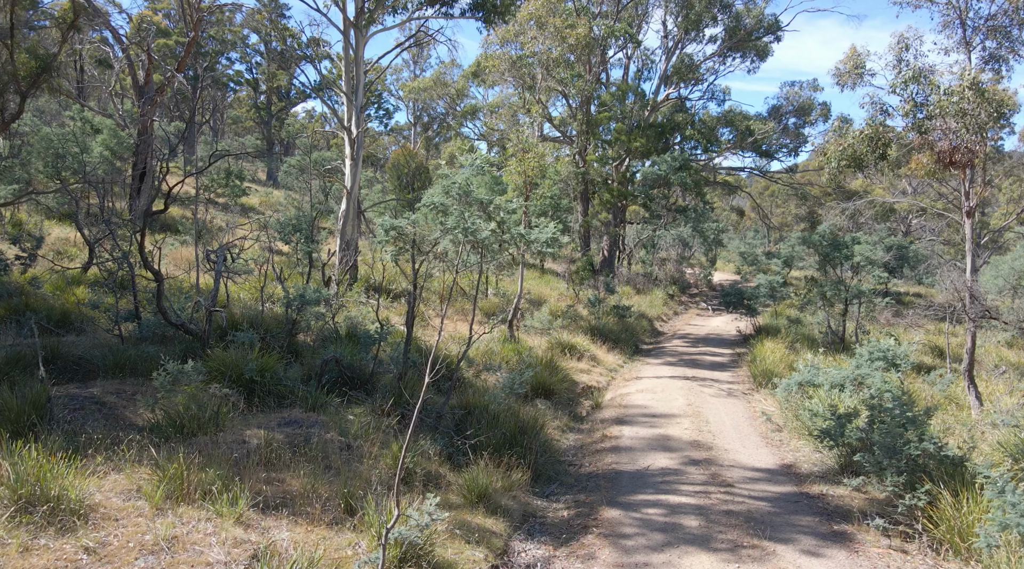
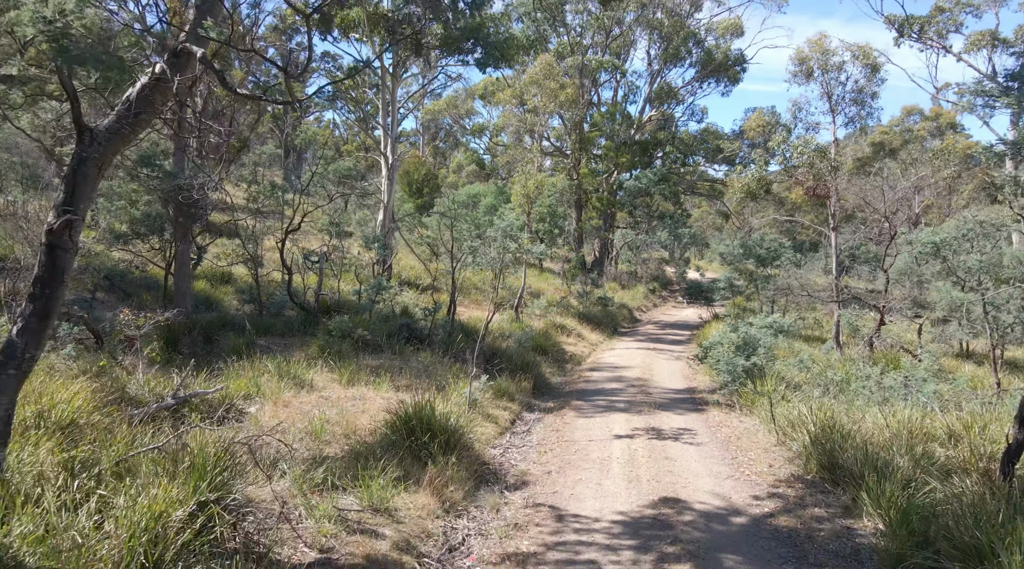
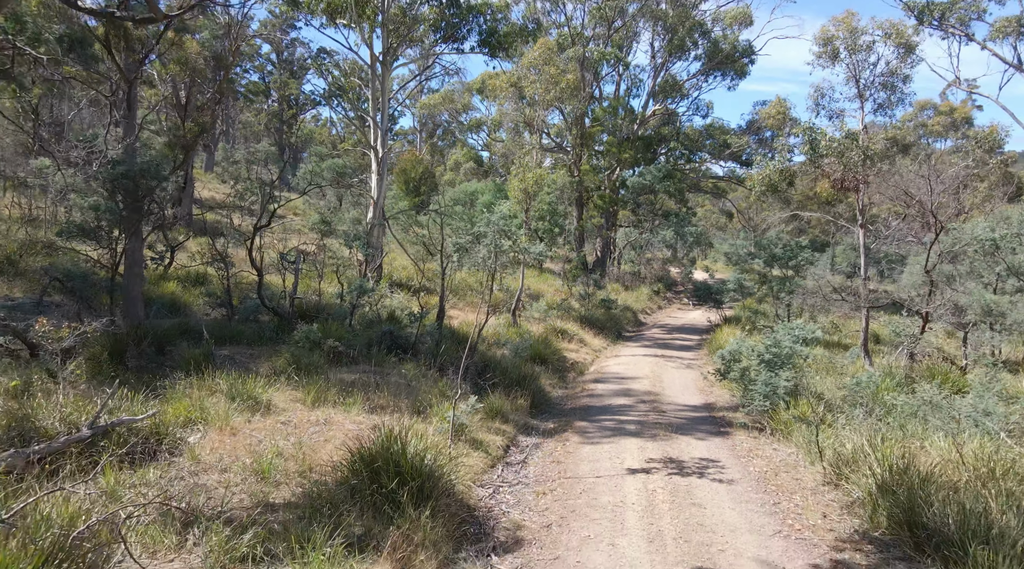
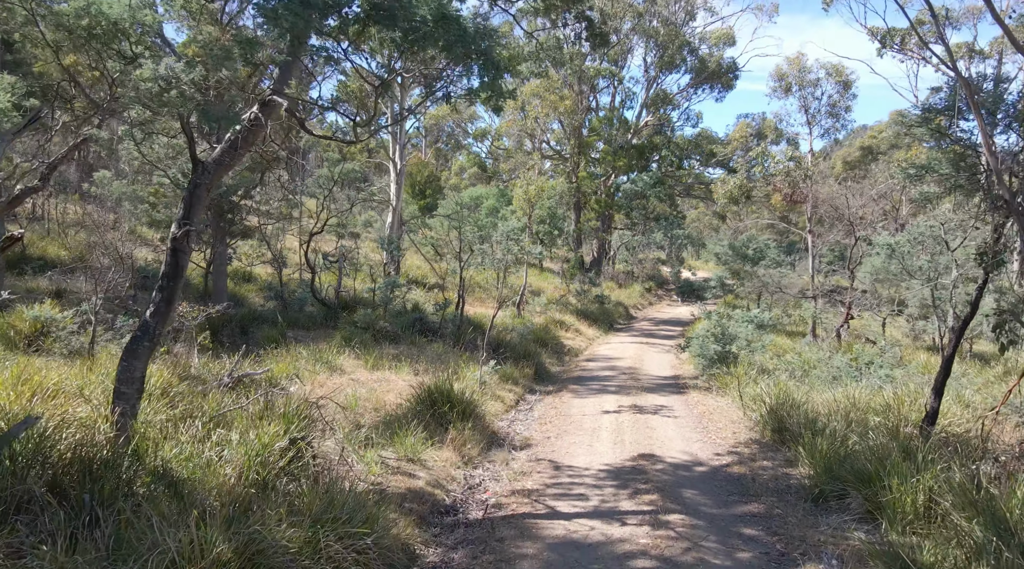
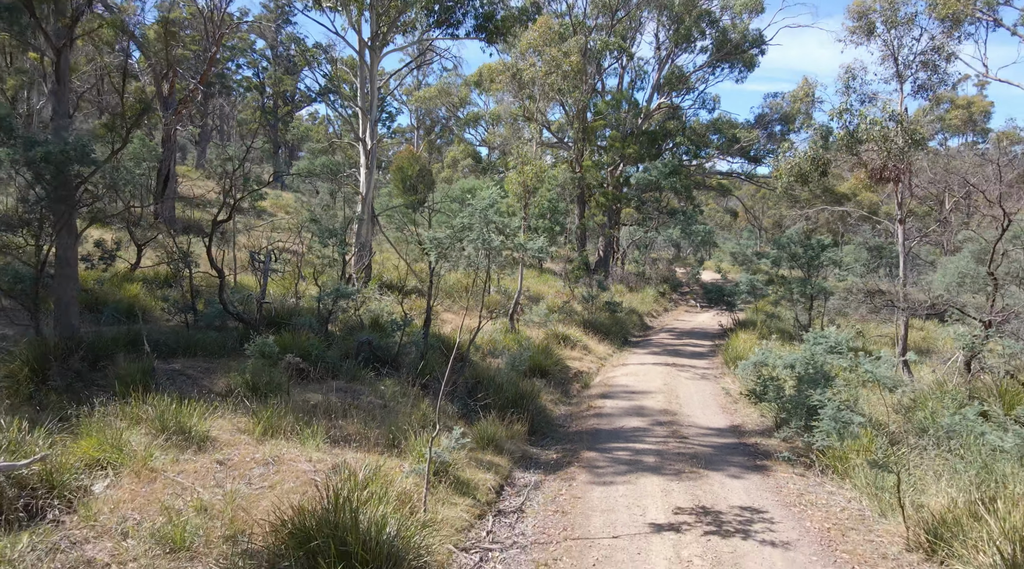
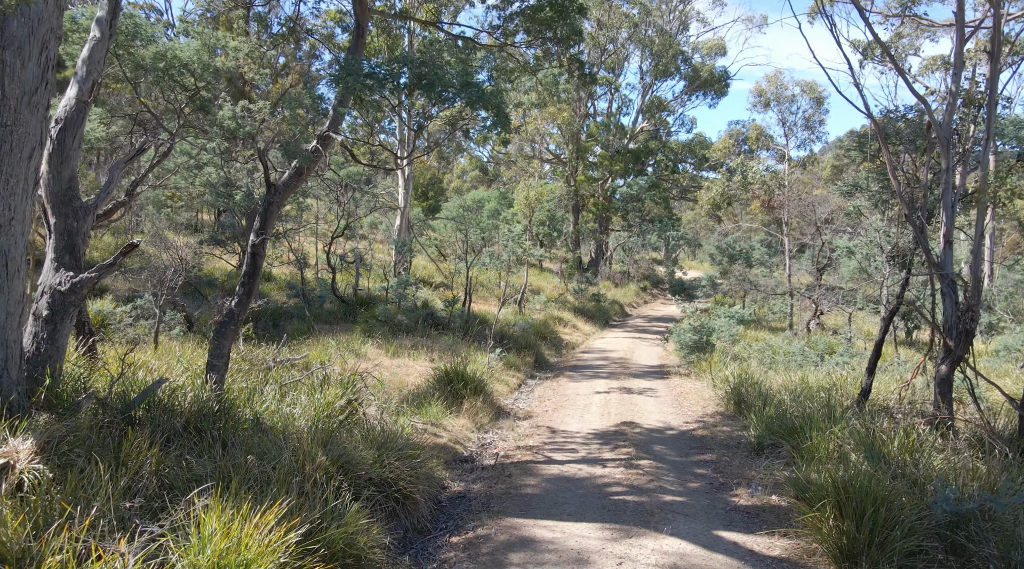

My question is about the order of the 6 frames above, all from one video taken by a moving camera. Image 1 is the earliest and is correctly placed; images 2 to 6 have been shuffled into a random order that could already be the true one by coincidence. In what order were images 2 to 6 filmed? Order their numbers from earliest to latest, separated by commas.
5, 3, 2, 4, 6
